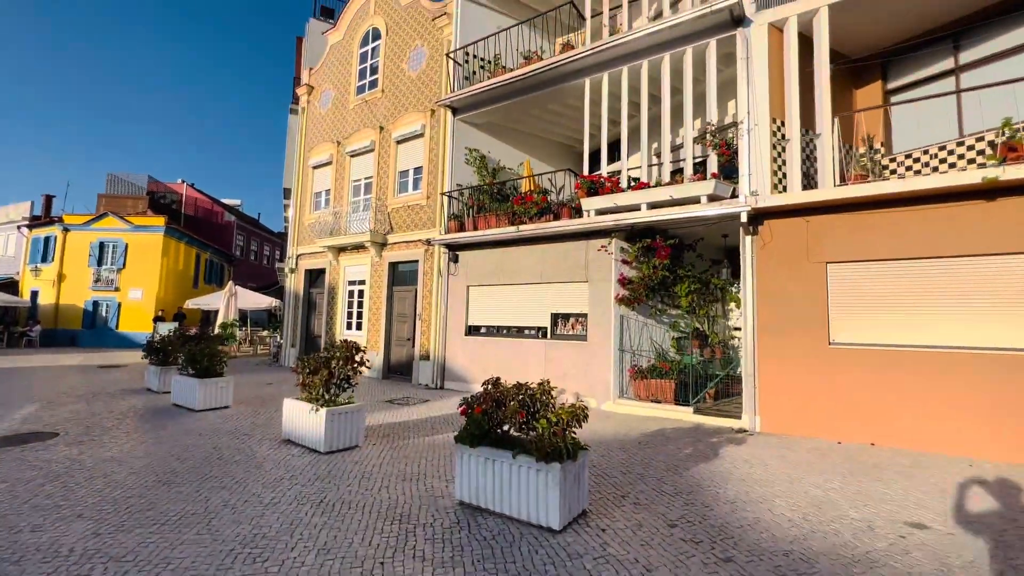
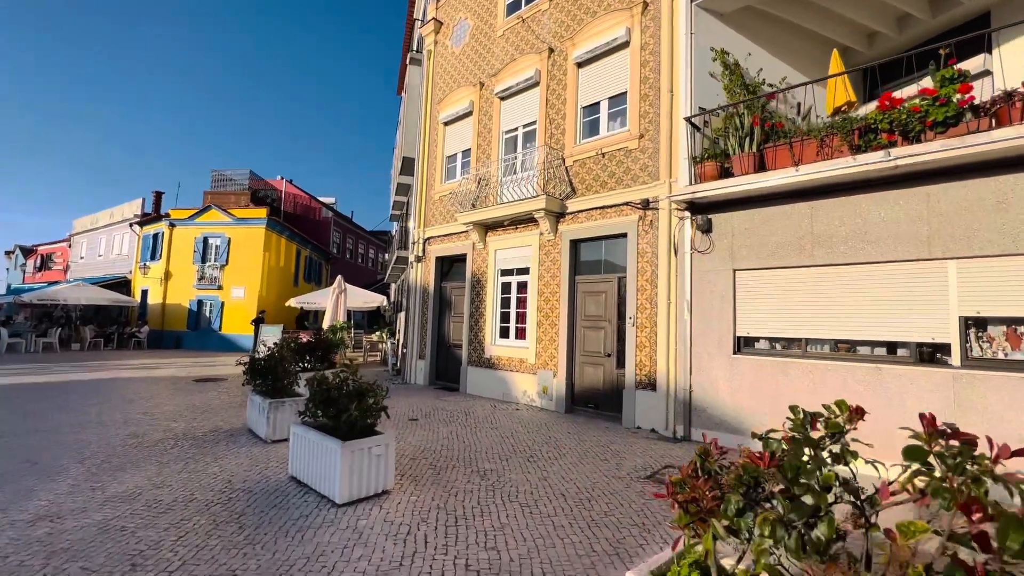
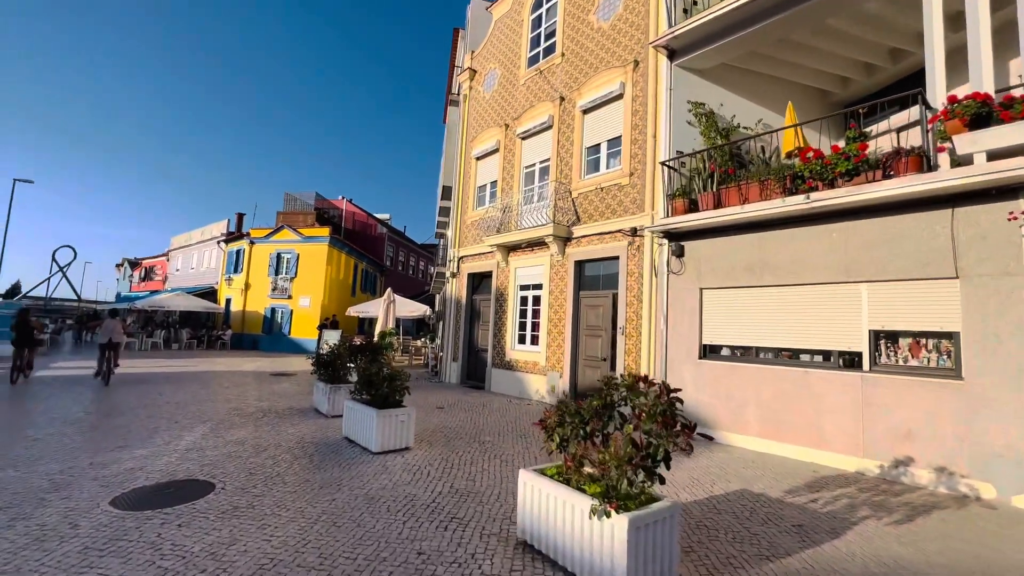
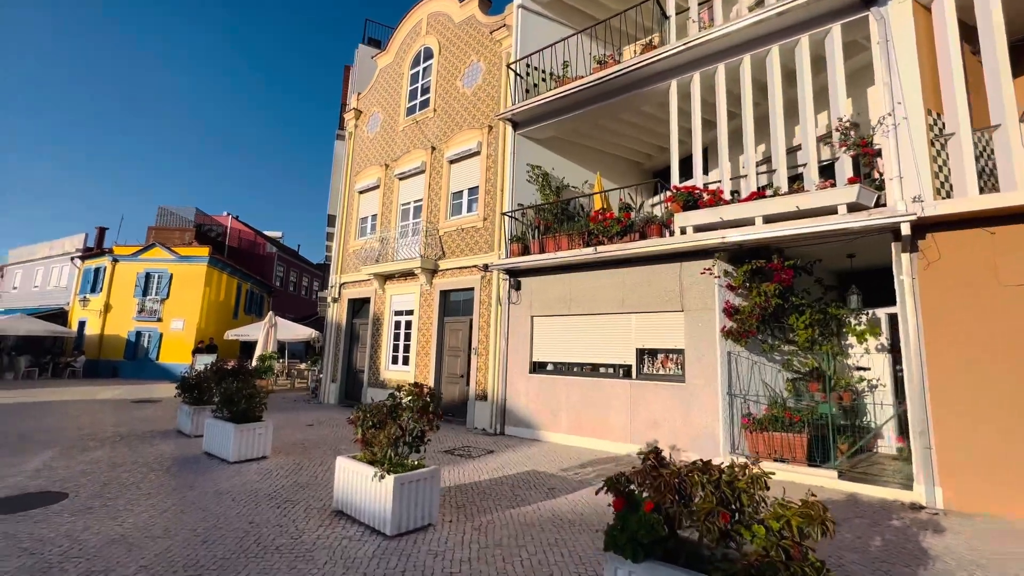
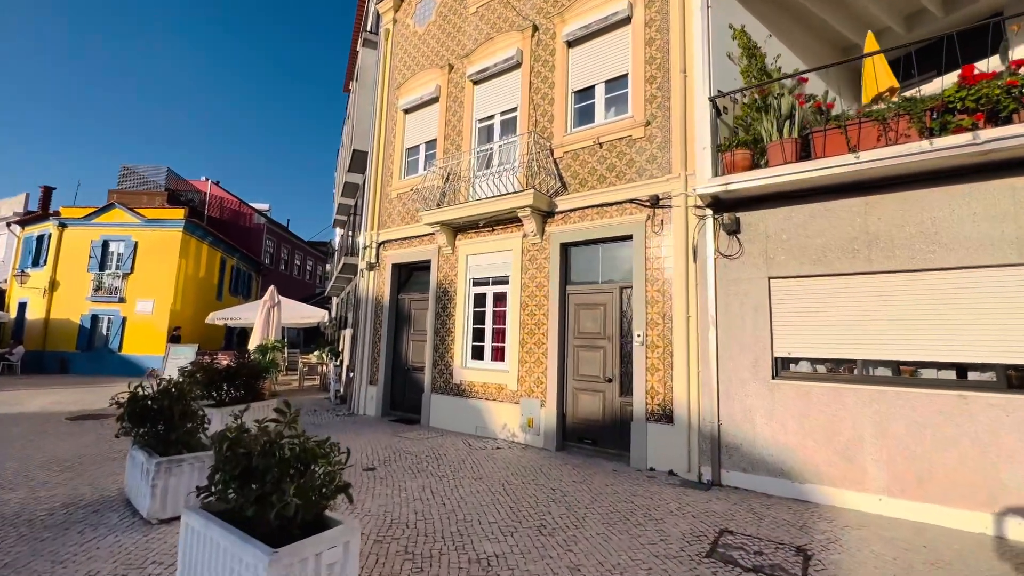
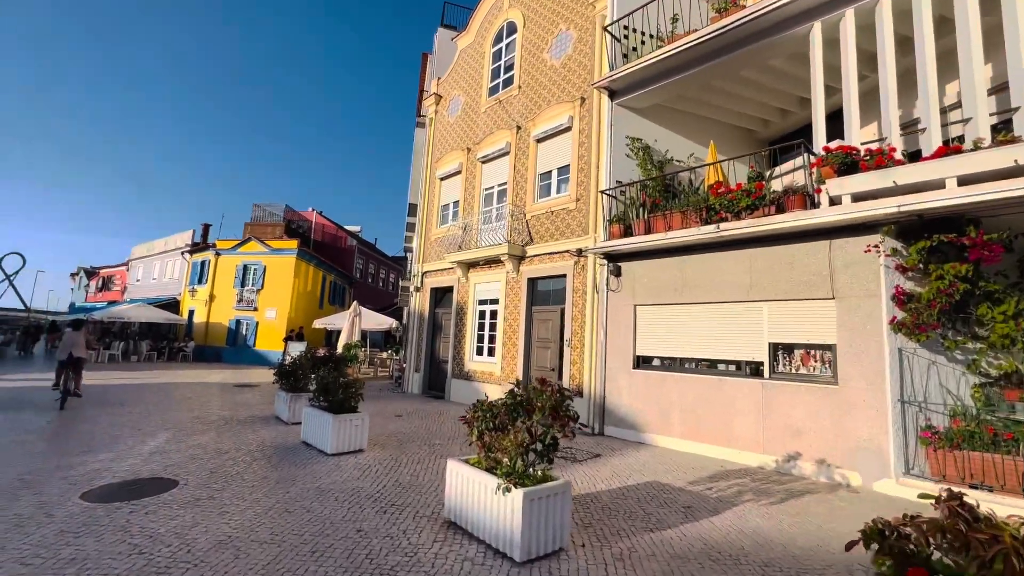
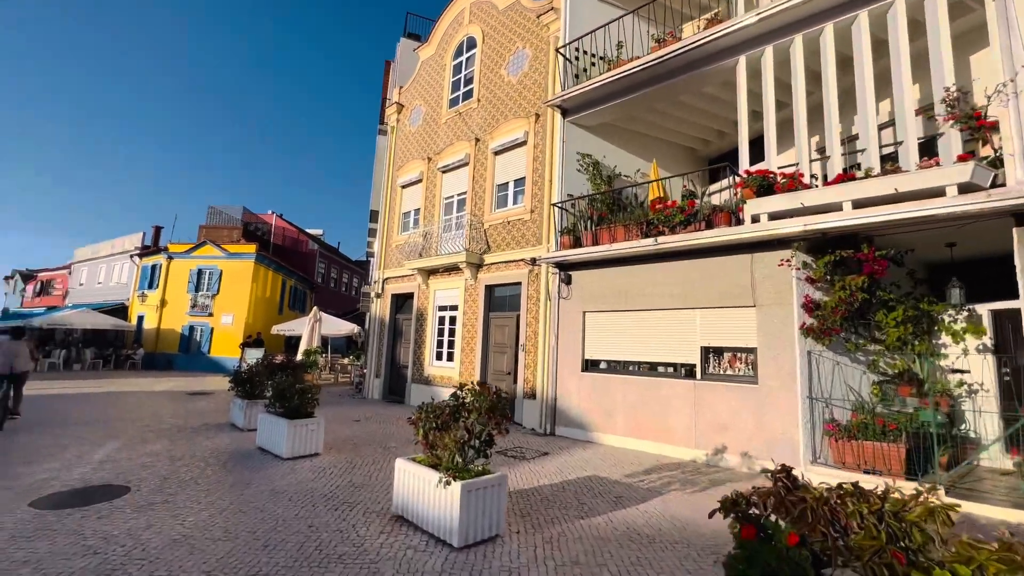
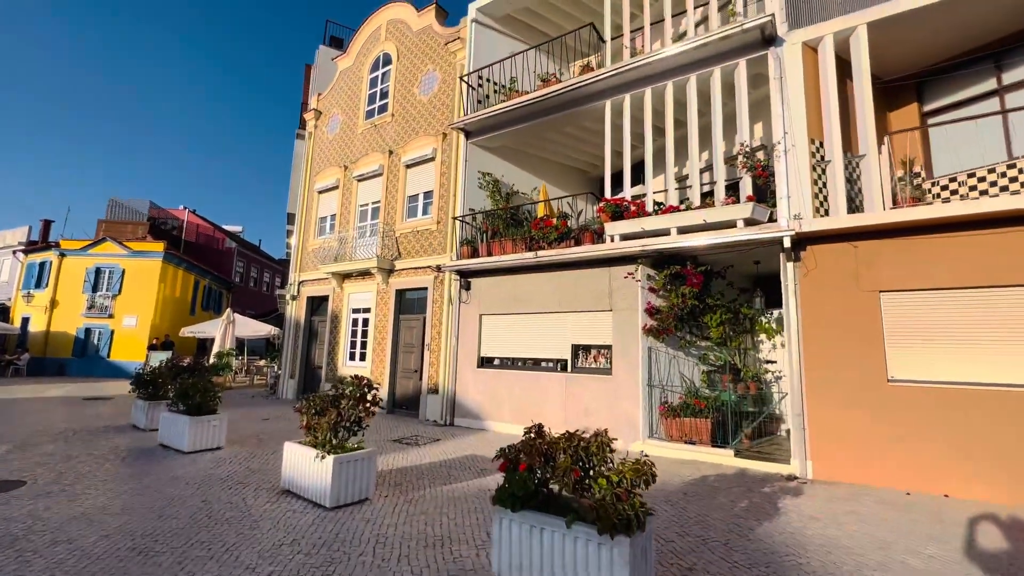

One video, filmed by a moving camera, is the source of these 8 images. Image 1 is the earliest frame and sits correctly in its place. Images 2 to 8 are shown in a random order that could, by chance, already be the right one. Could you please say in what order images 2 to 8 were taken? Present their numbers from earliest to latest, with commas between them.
8, 4, 7, 6, 3, 2, 5
